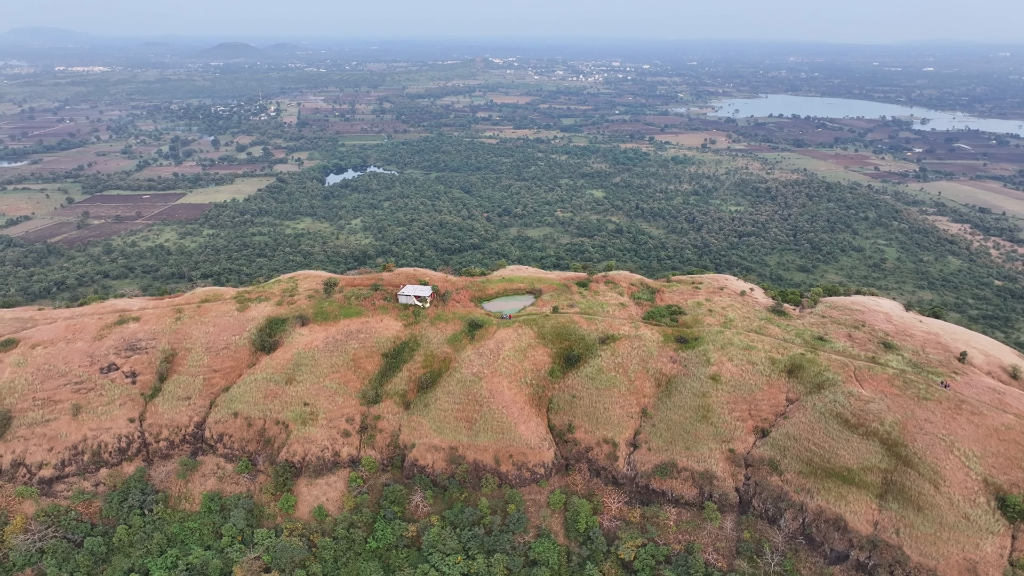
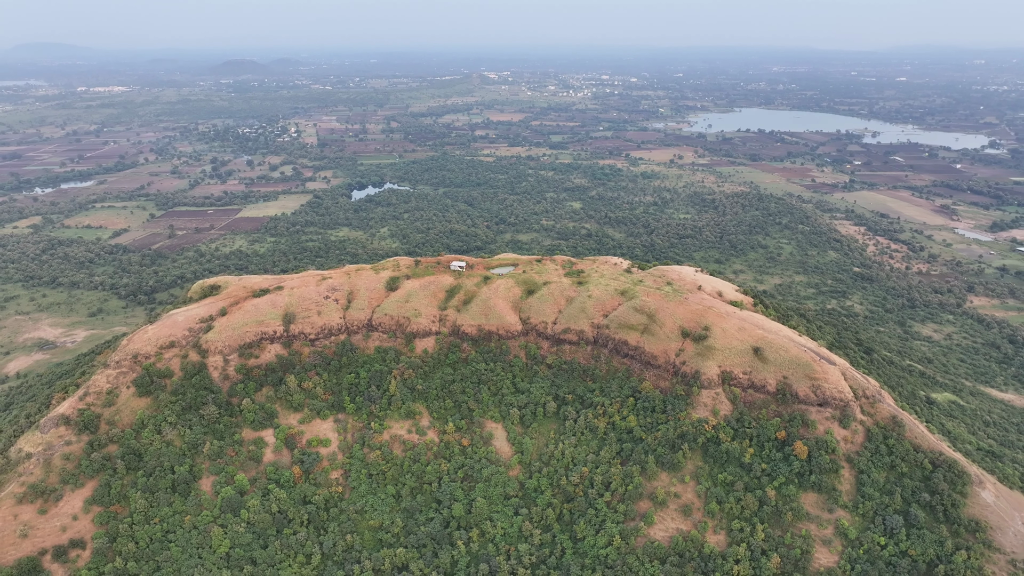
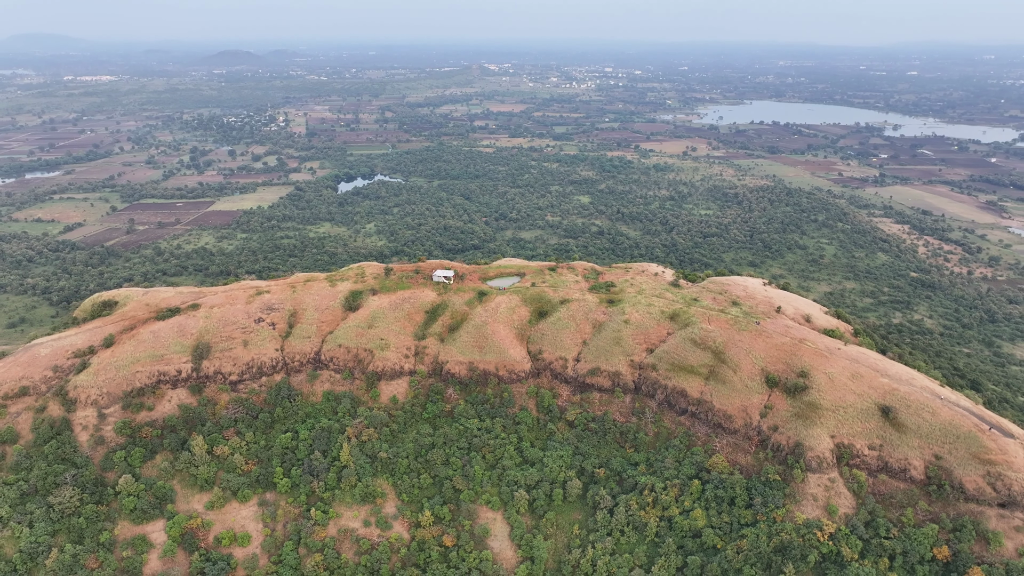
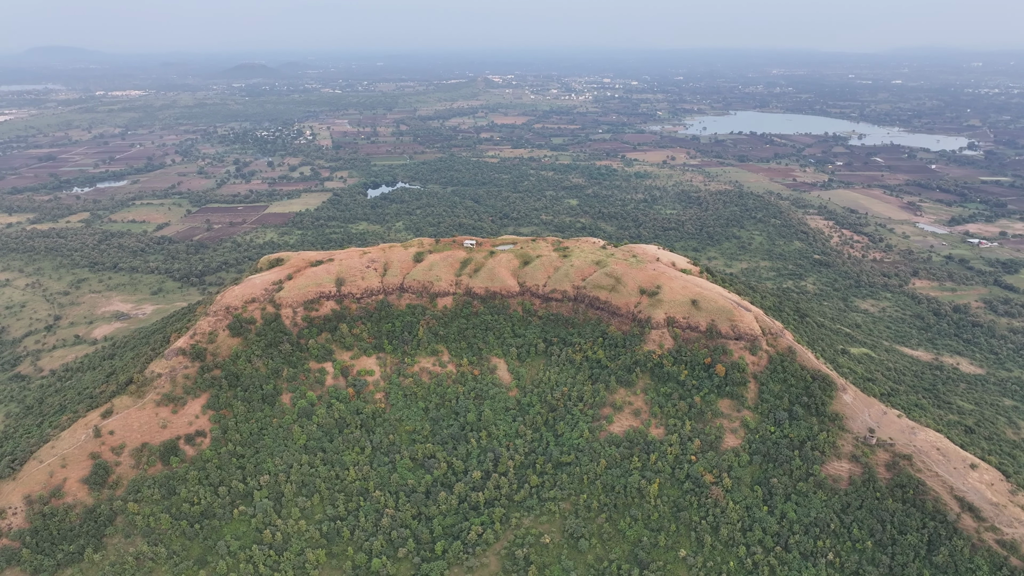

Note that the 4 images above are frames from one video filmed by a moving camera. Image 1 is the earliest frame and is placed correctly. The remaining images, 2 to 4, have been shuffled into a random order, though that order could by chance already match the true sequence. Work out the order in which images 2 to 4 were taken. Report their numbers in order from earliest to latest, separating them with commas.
3, 2, 4
